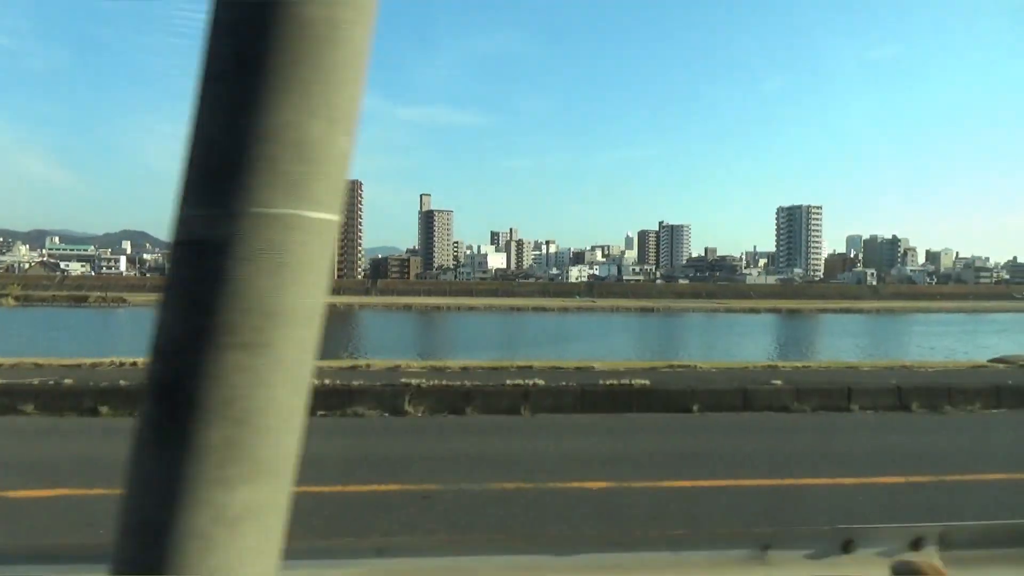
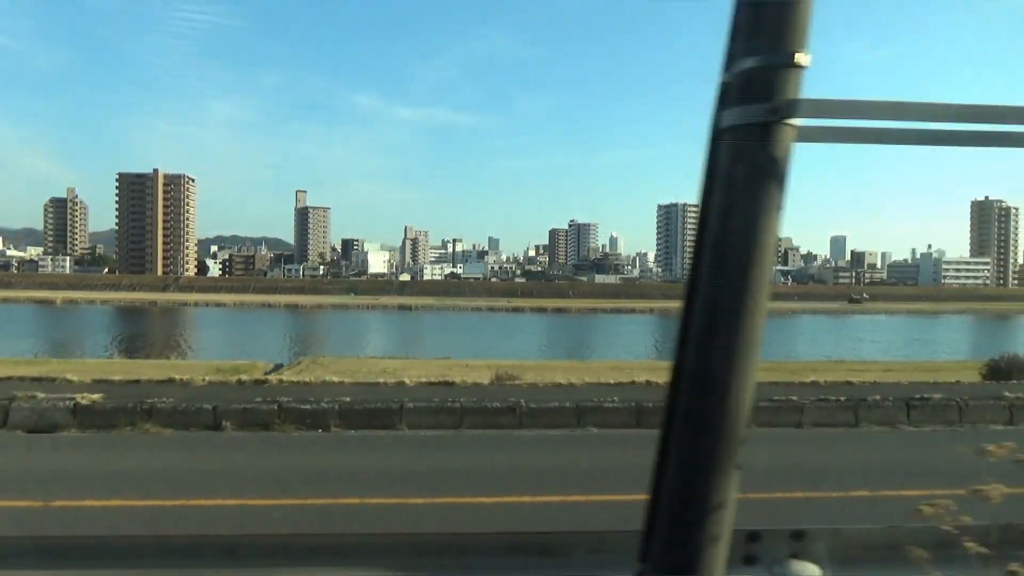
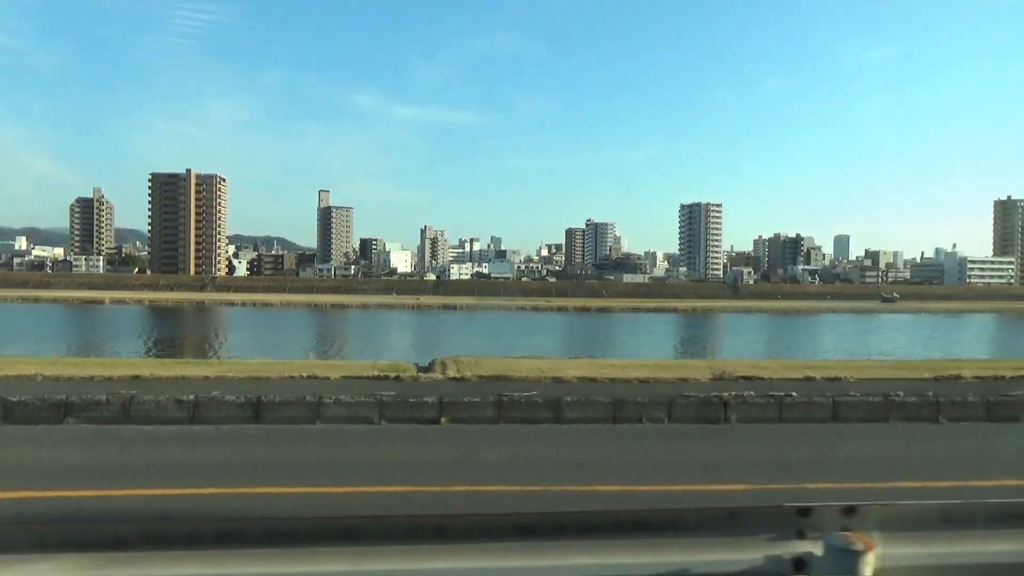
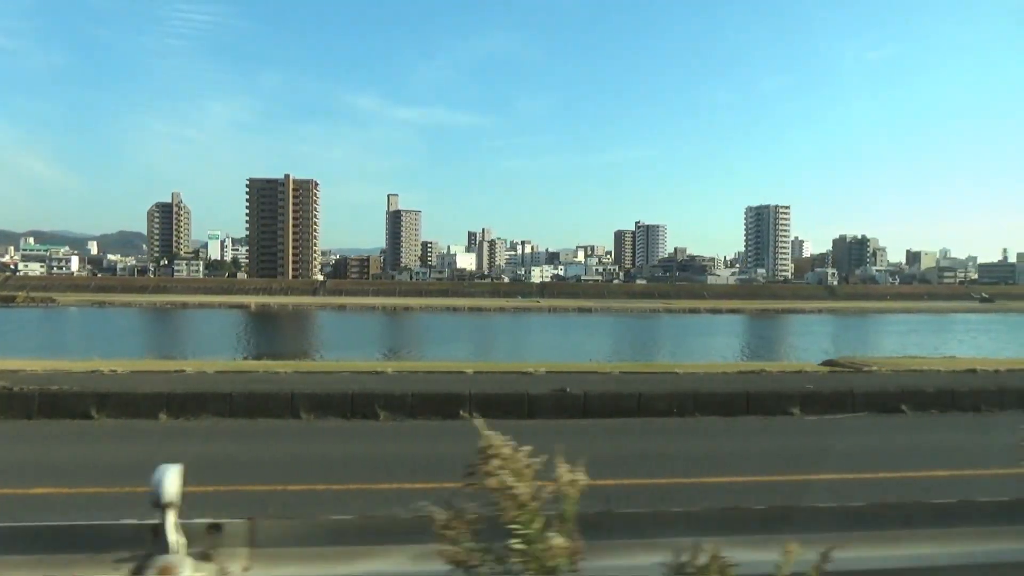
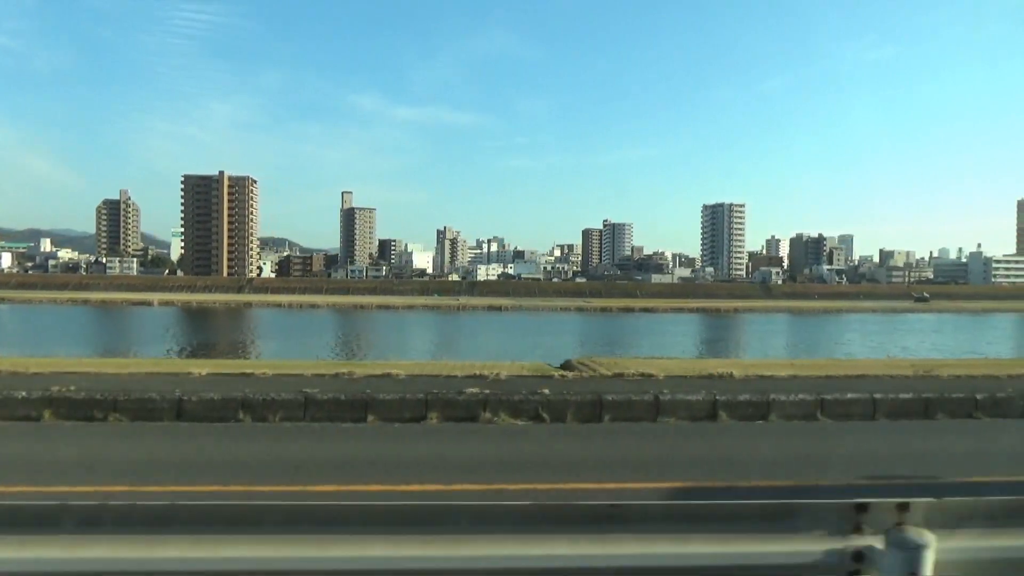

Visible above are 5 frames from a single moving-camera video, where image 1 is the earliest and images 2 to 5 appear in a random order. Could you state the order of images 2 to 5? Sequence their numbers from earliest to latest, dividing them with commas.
4, 5, 3, 2
